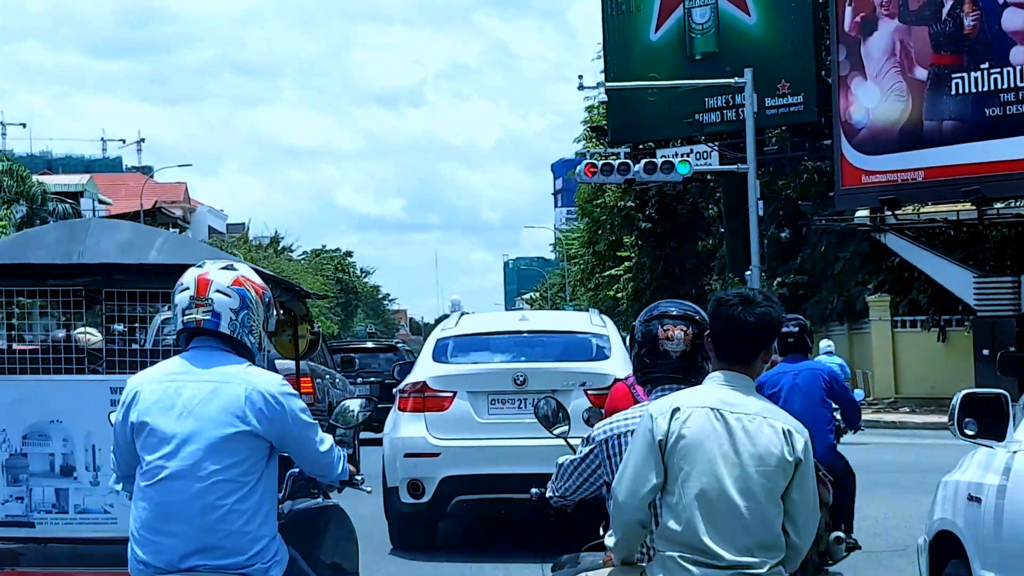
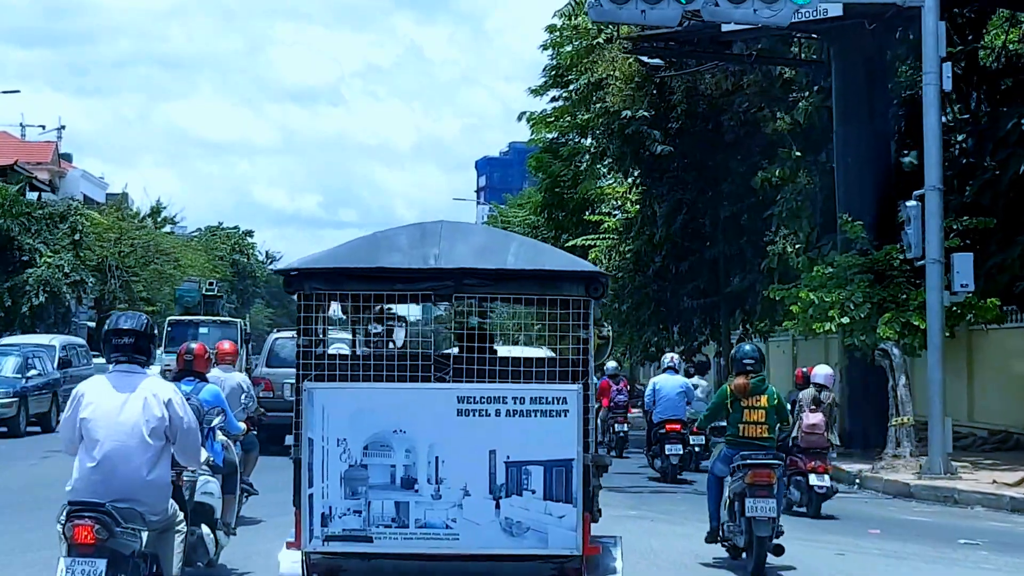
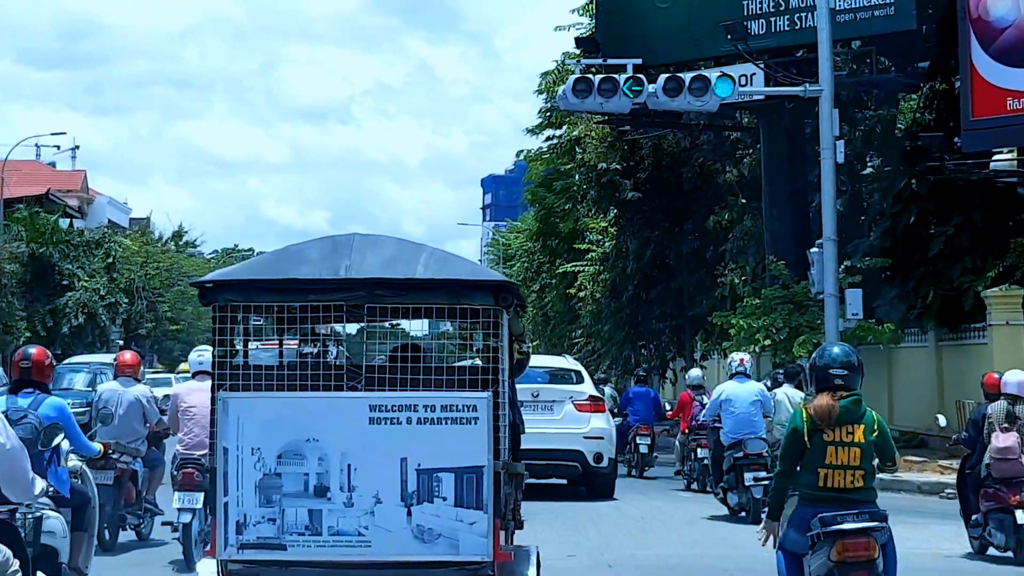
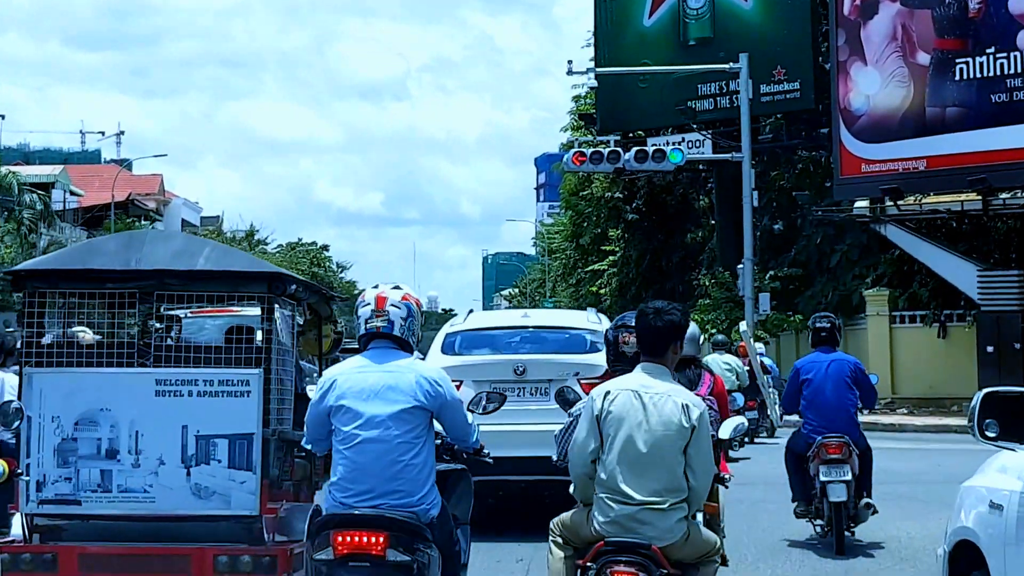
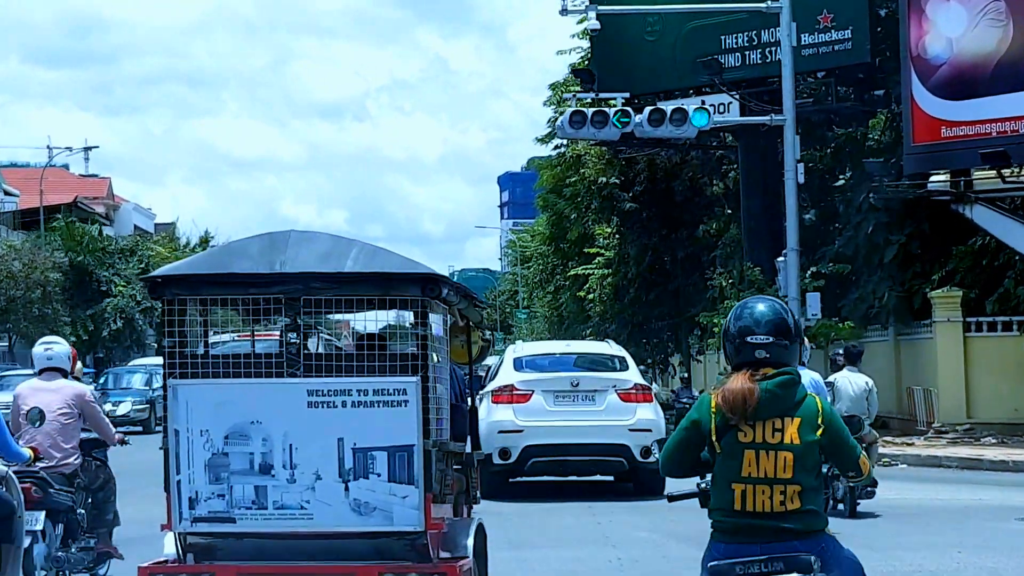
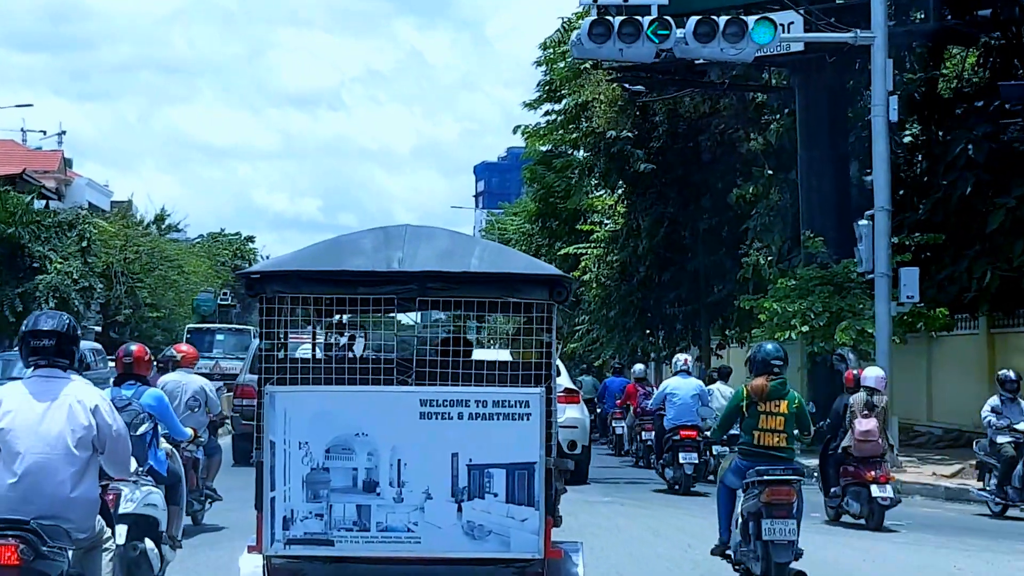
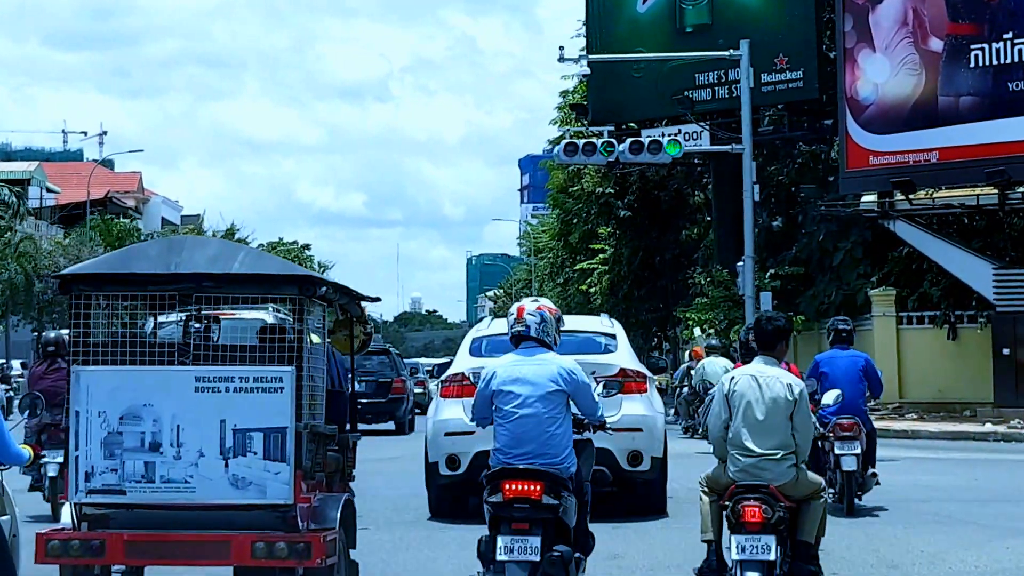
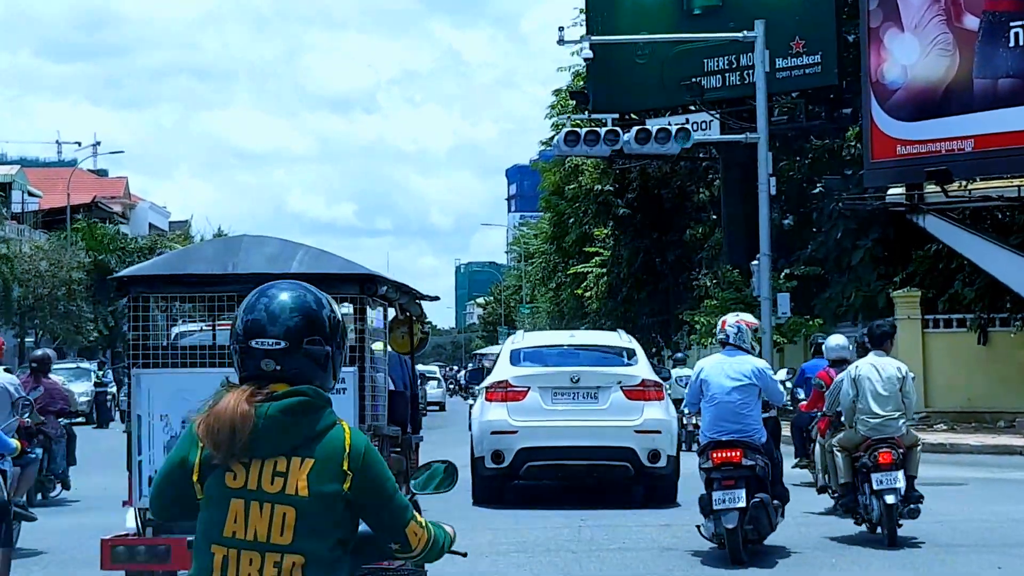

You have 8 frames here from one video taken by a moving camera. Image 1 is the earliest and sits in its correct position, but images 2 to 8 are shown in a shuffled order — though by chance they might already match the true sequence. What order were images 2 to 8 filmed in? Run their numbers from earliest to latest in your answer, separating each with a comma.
4, 7, 8, 5, 3, 6, 2
